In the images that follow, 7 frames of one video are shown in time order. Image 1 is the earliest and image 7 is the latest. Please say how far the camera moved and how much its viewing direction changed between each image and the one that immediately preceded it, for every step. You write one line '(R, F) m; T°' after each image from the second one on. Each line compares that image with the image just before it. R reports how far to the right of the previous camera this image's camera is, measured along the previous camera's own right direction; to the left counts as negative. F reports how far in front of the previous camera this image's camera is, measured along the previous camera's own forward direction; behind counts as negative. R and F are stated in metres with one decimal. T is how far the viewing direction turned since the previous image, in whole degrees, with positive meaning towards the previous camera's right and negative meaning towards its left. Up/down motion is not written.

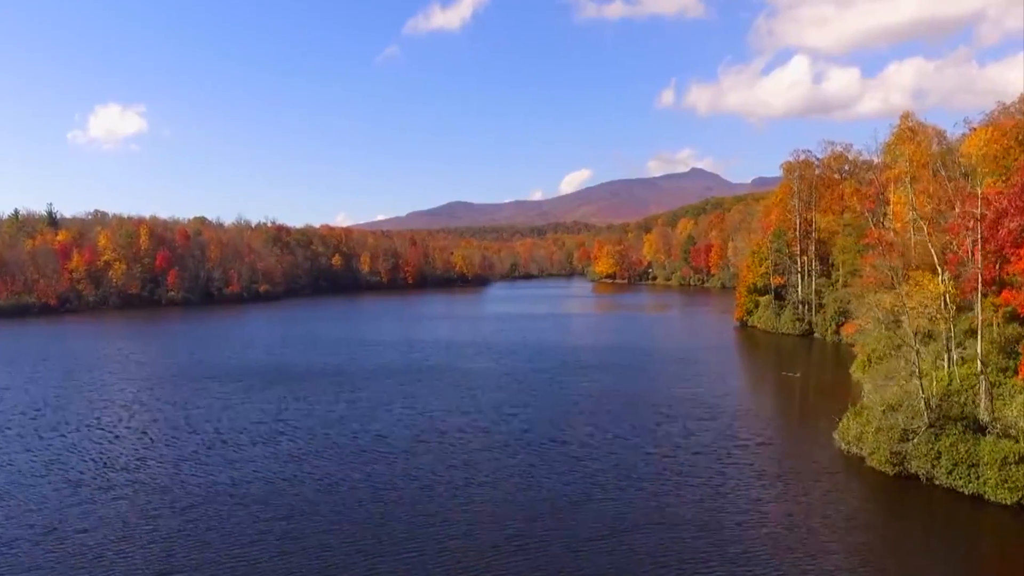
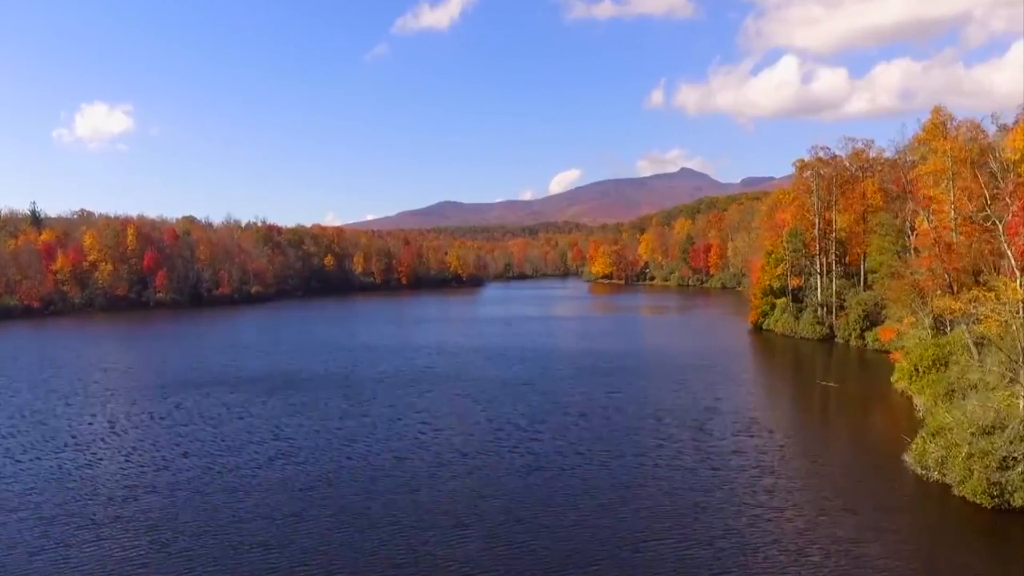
(-1.0, +2.2) m; +1°
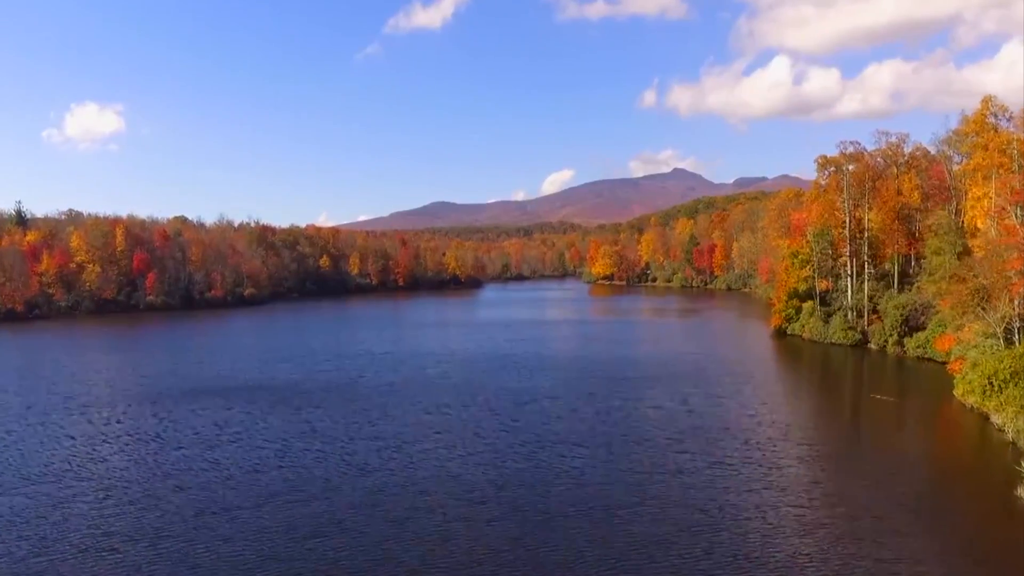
(-1.1, +2.7) m; +1°
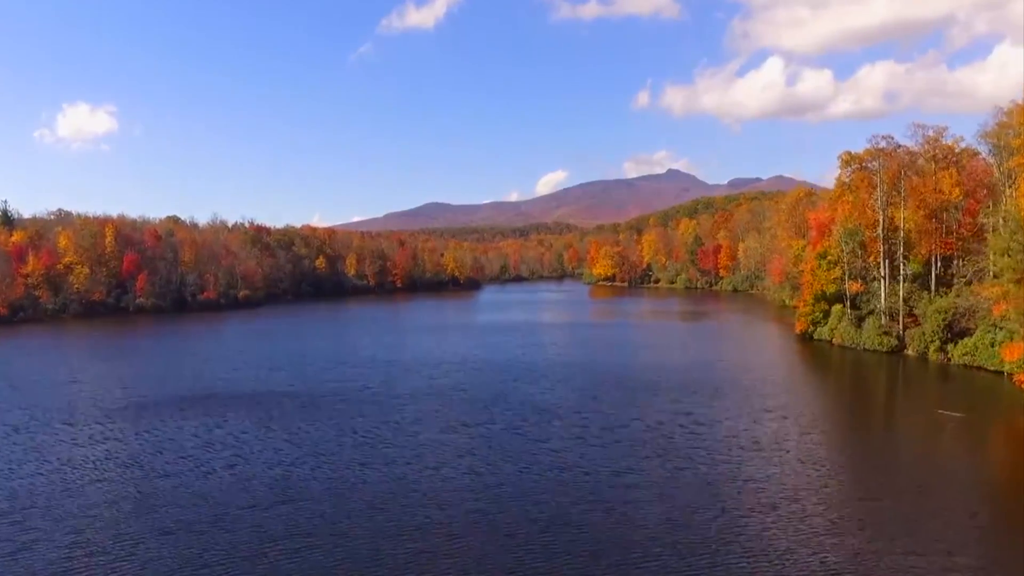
(-1.0, +2.6) m; 0°
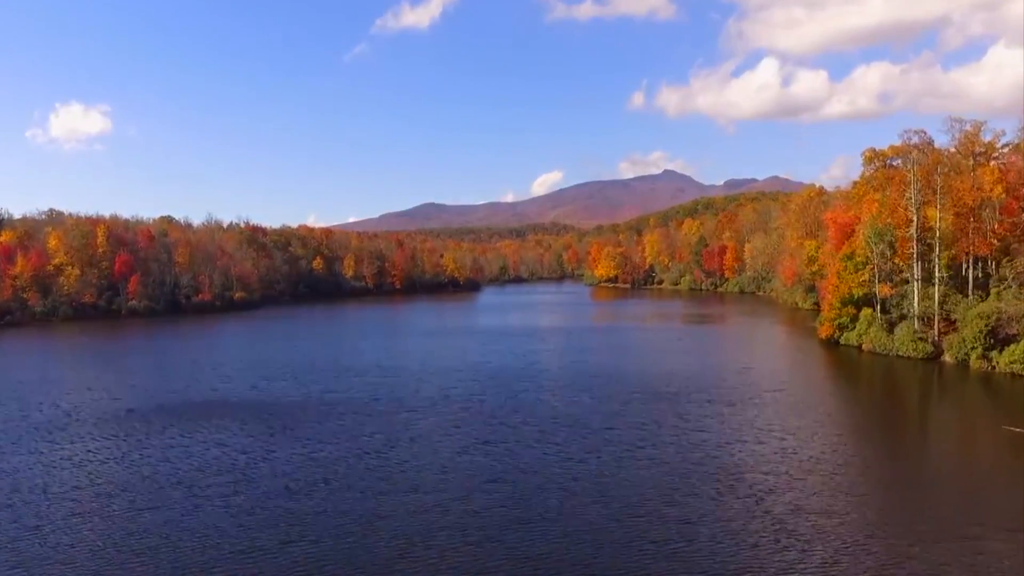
(-0.9, +2.2) m; 0°
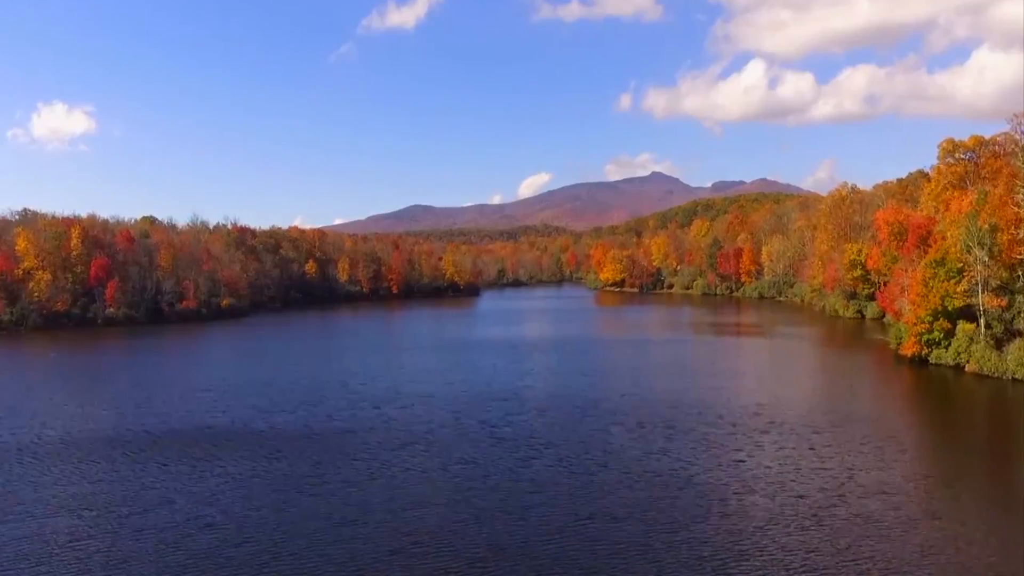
(-2.3, +6.1) m; +1°
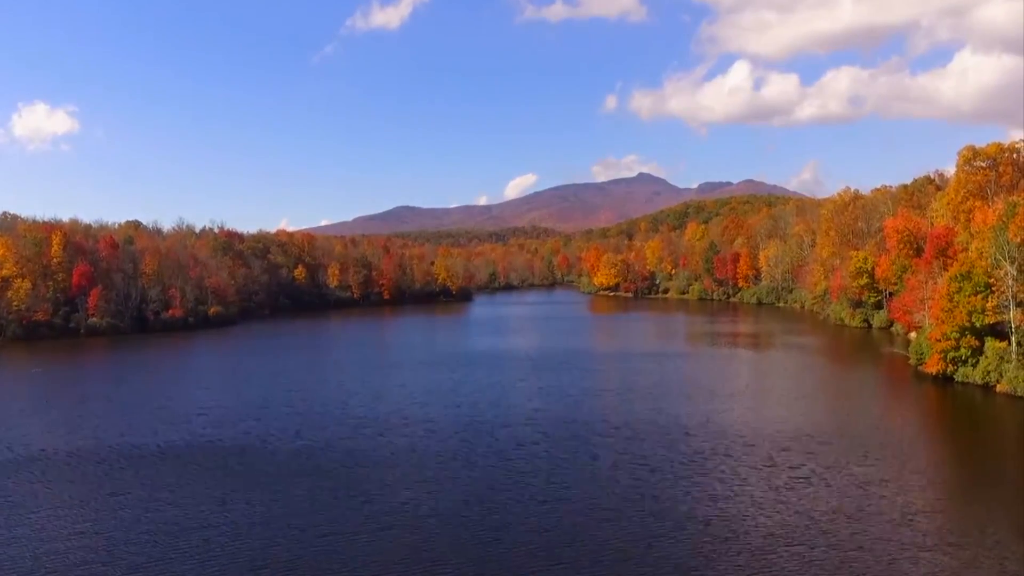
(-0.9, +1.9) m; +1°
